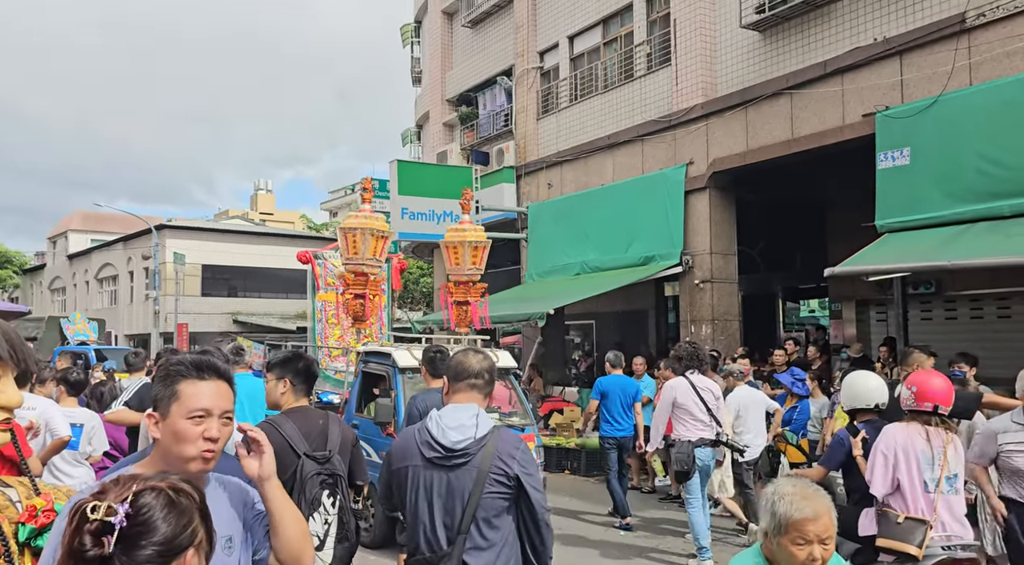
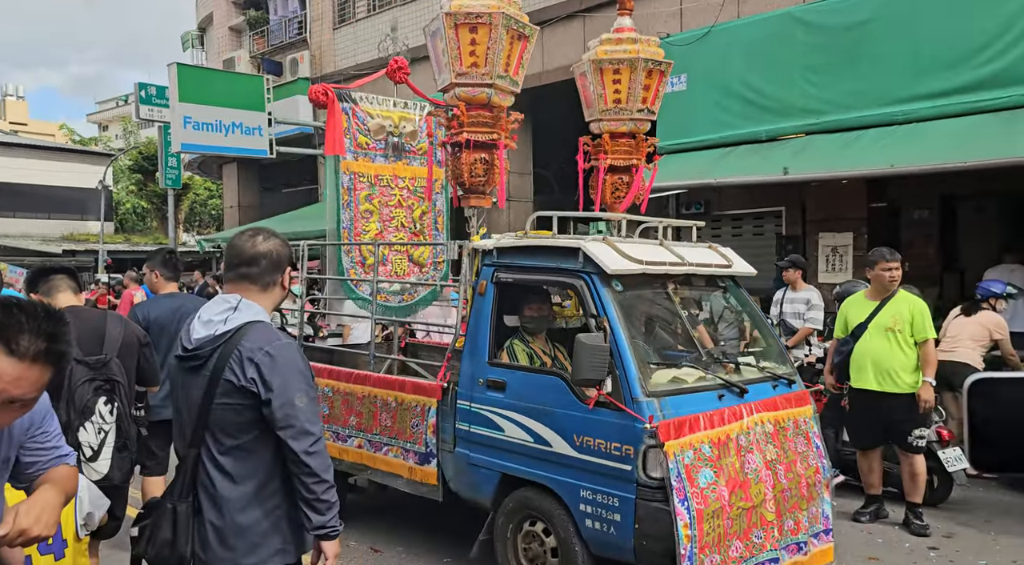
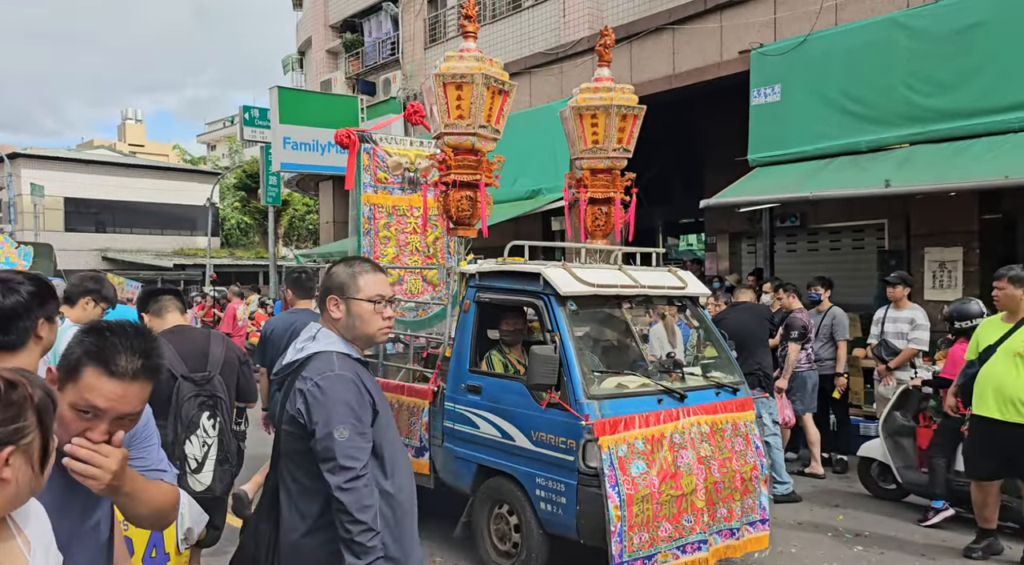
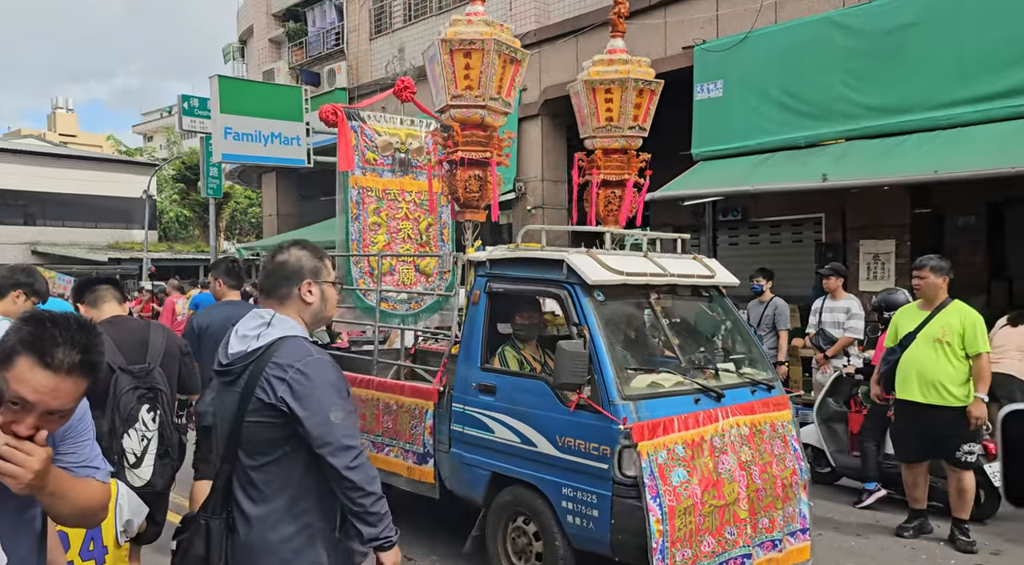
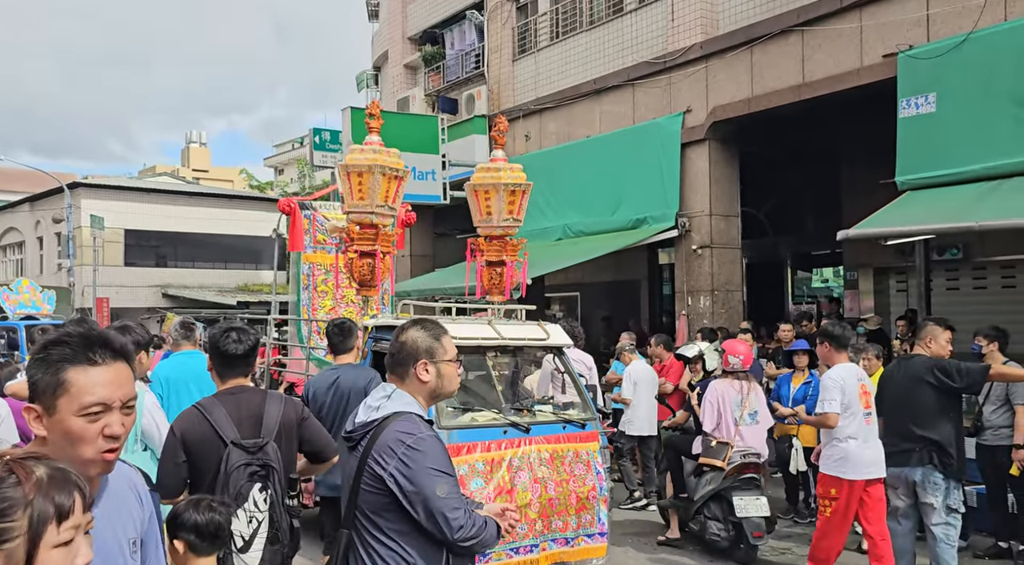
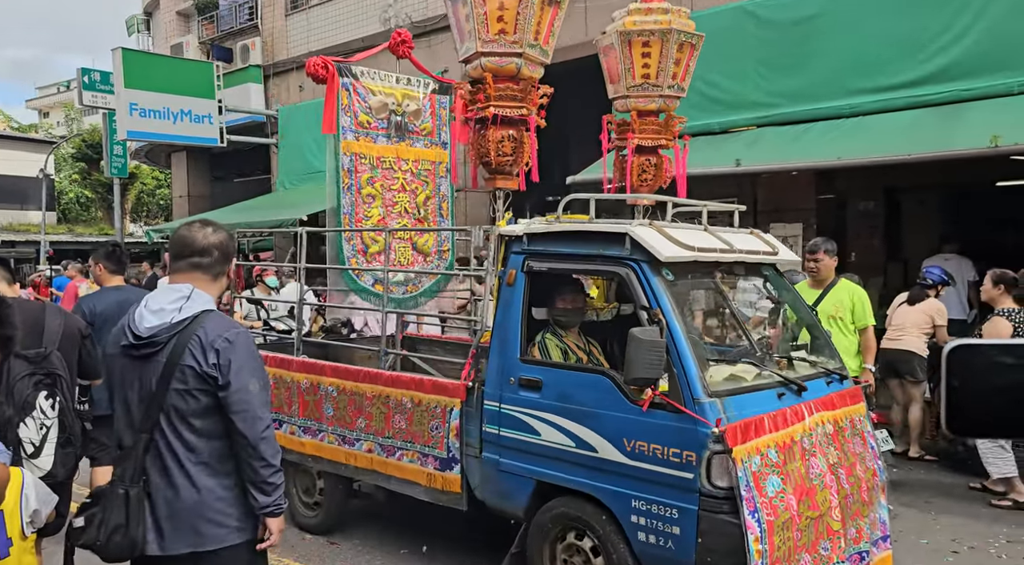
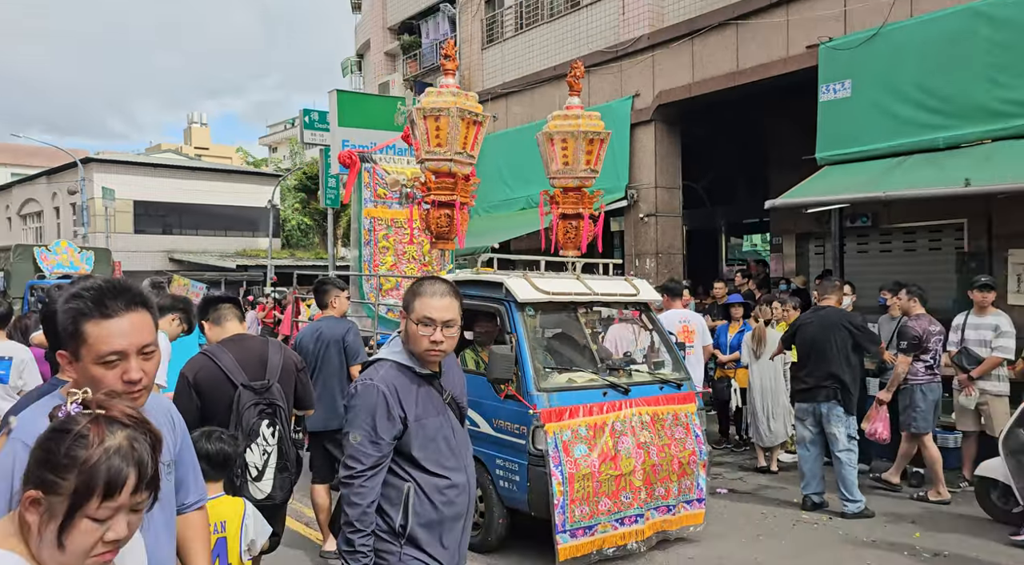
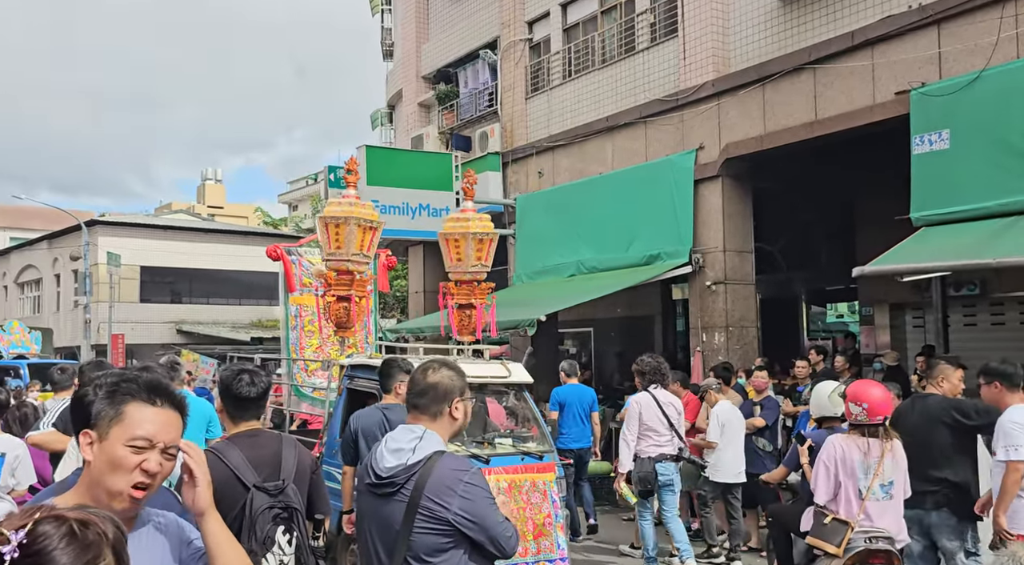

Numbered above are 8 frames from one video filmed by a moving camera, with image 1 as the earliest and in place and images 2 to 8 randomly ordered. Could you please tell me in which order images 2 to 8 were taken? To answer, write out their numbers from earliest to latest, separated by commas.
8, 5, 7, 3, 4, 2, 6
